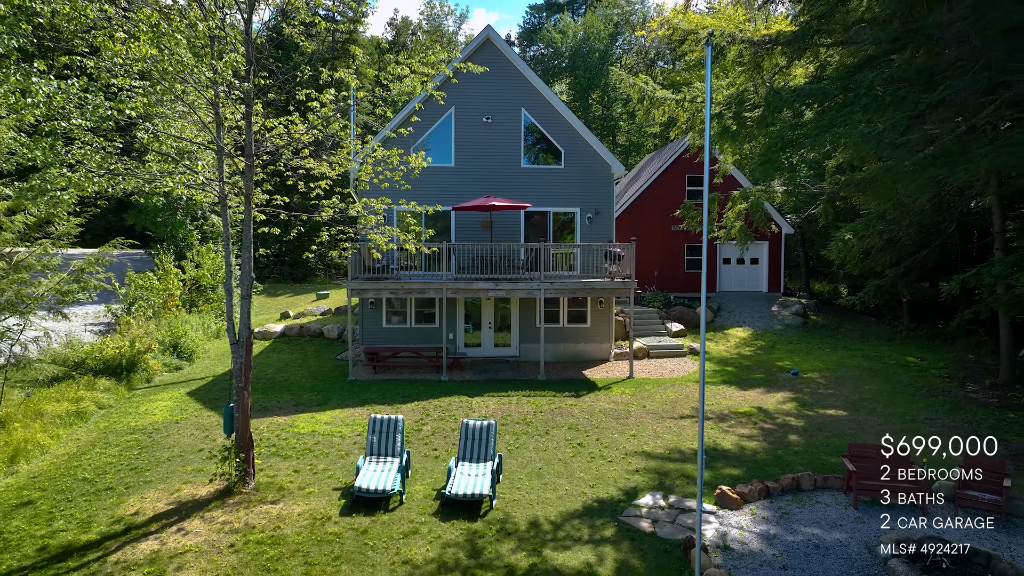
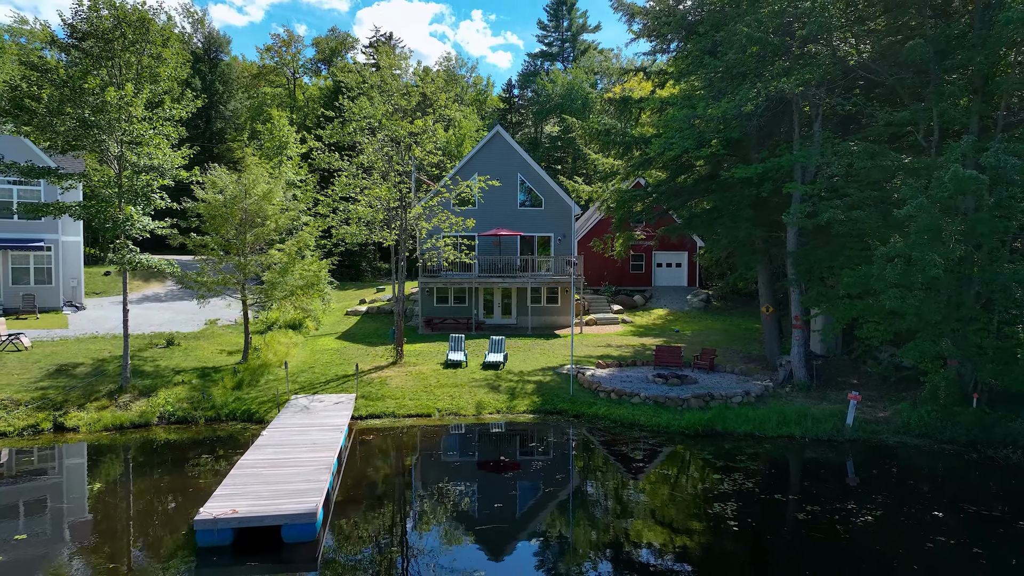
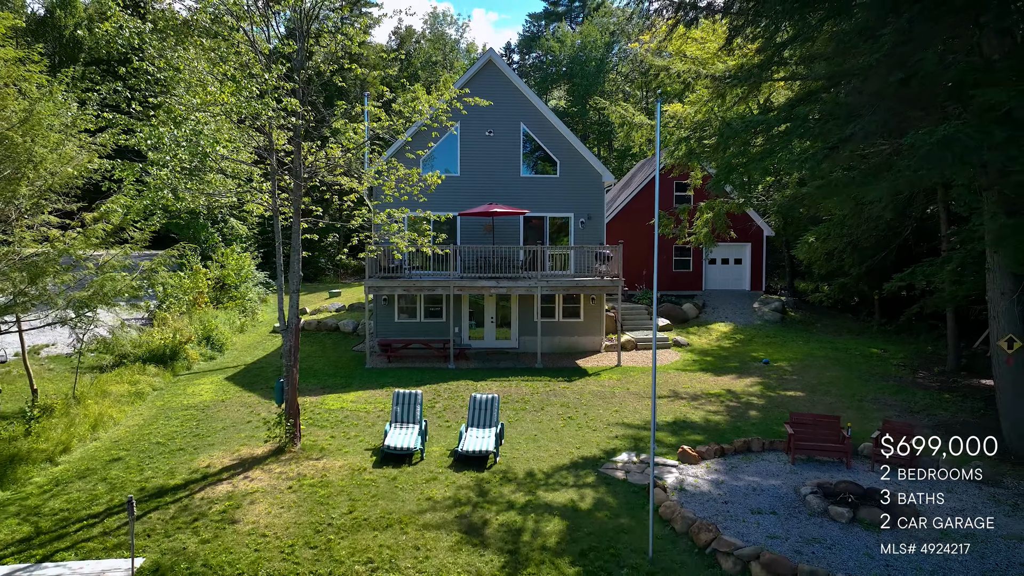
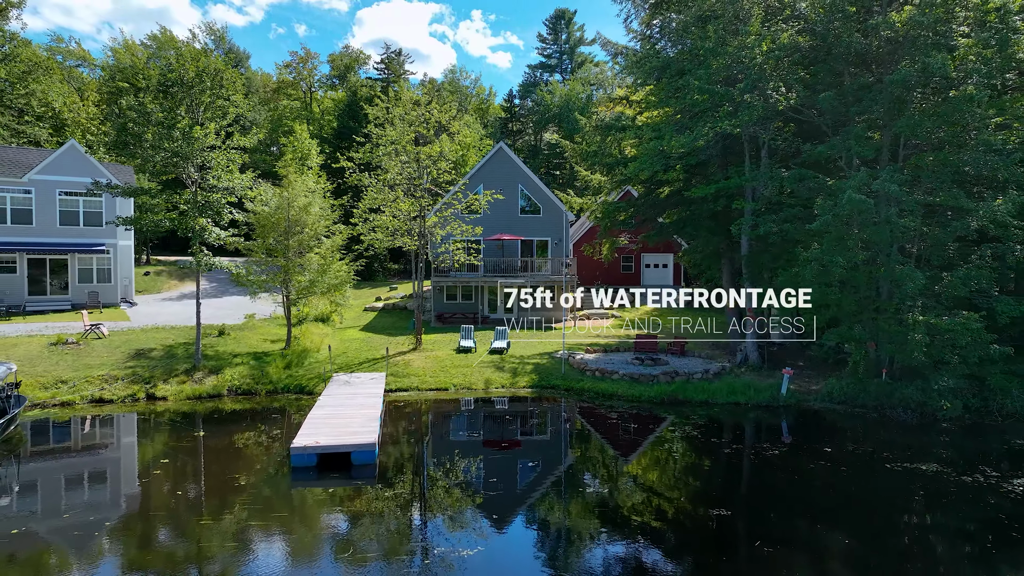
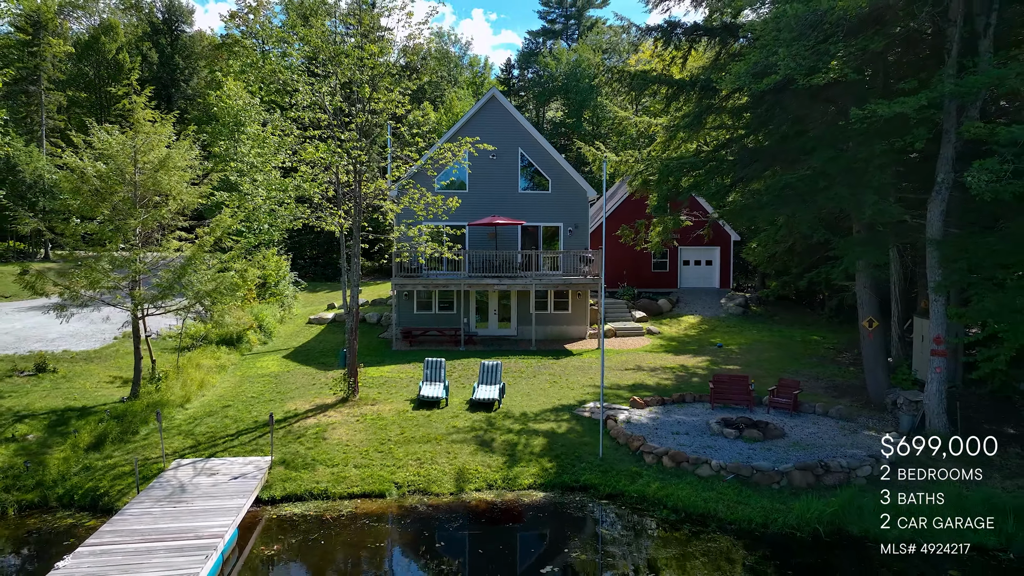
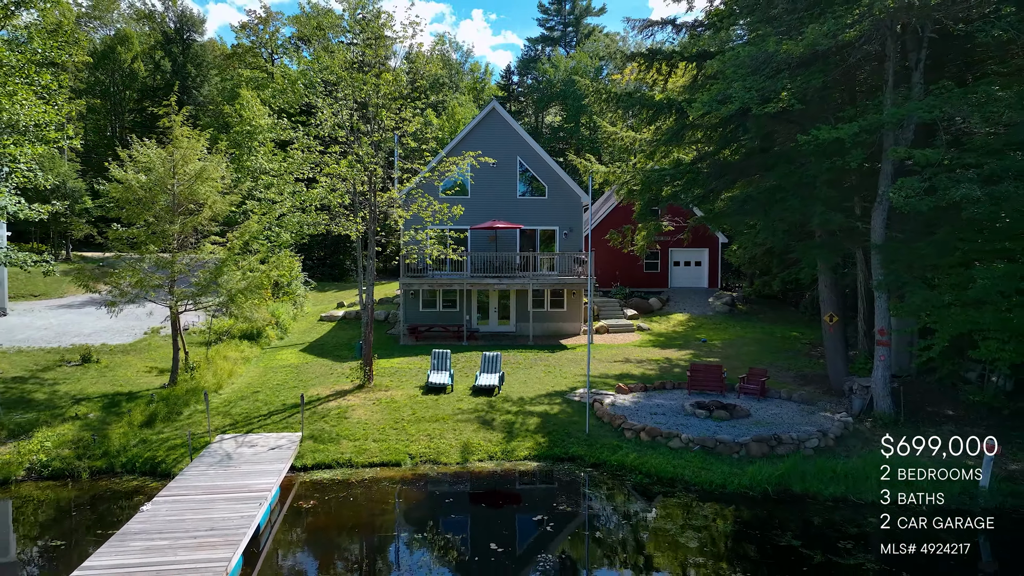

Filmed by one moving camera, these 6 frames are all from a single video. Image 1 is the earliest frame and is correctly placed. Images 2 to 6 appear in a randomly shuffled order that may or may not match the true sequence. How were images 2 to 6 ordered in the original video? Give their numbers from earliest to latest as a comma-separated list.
3, 5, 6, 2, 4
